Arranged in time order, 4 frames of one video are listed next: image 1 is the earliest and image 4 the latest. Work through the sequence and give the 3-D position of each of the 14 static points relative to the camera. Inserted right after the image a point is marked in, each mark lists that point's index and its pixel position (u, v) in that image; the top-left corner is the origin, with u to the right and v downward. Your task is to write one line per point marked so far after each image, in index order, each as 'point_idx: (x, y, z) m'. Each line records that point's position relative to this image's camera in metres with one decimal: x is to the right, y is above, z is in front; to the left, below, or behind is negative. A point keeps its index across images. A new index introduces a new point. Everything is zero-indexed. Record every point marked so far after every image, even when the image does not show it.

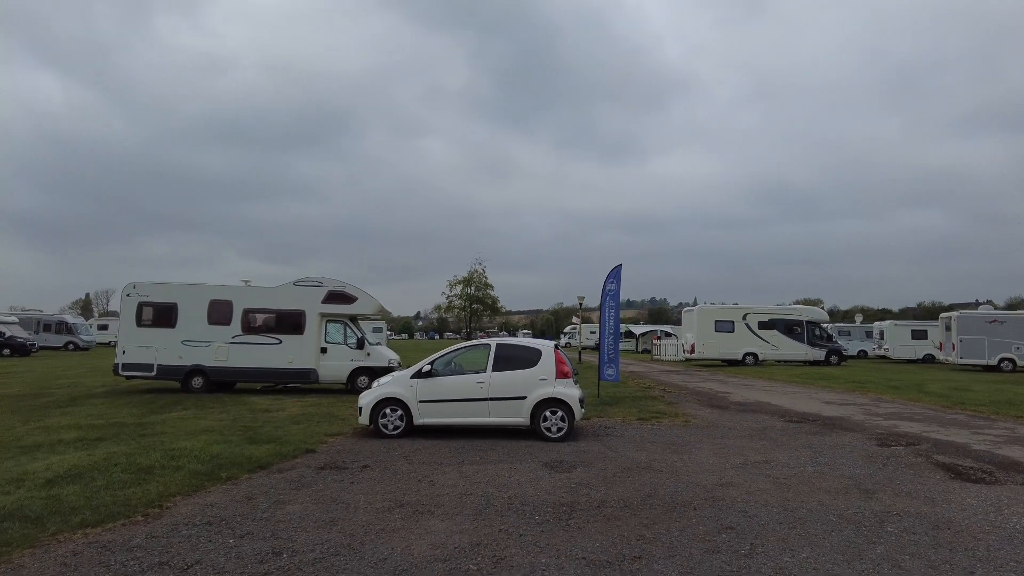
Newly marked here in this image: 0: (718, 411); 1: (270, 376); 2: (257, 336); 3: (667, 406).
0: (+4.2, -2.5, +13.7) m
1: (-6.4, -2.3, +17.7) m
2: (-6.8, -1.3, +17.8) m
3: (+3.4, -2.6, +14.6) m
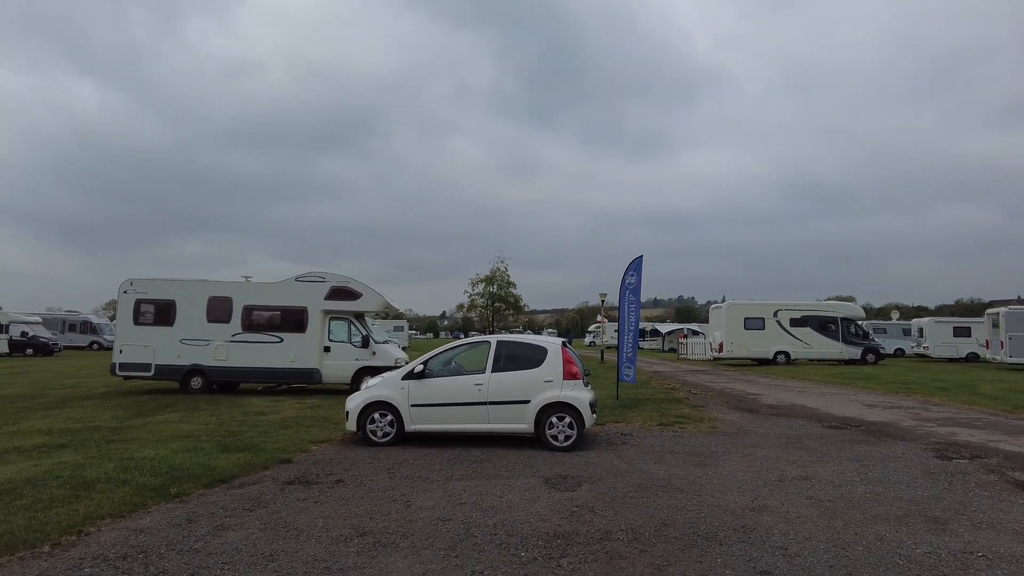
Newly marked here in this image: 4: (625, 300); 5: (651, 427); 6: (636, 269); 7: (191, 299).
0: (+4.4, -2.4, +12.4) m
1: (-6.1, -2.2, +16.9) m
2: (-6.5, -1.2, +17.0) m
3: (+3.6, -2.4, +13.4) m
4: (+2.5, -0.3, +14.8) m
5: (+2.3, -2.3, +10.8) m
6: (+2.8, +0.4, +14.9) m
7: (-8.2, -0.3, +17.0) m
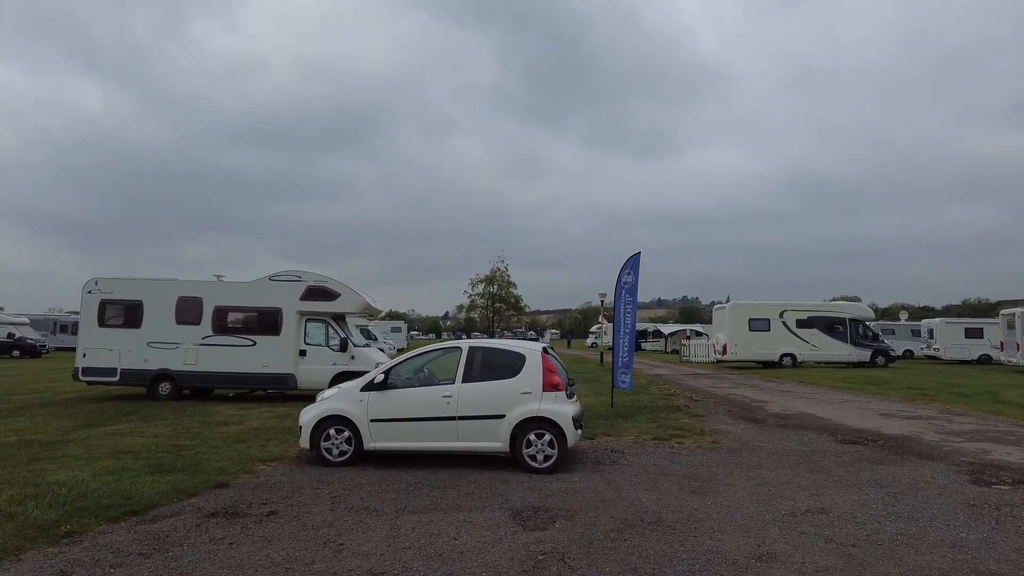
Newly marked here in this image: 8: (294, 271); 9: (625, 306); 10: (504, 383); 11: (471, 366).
0: (+4.1, -2.4, +11.3) m
1: (-6.4, -2.2, +15.9) m
2: (-6.7, -1.2, +16.0) m
3: (+3.3, -2.4, +12.3) m
4: (+2.2, -0.3, +13.7) m
5: (+1.9, -2.2, +9.7) m
6: (+2.5, +0.4, +13.8) m
7: (-8.5, -0.3, +16.0) m
8: (-5.3, +0.4, +16.1) m
9: (+2.3, -0.4, +13.7) m
10: (-0.1, -1.1, +7.8) m
11: (-0.5, -1.0, +8.0) m
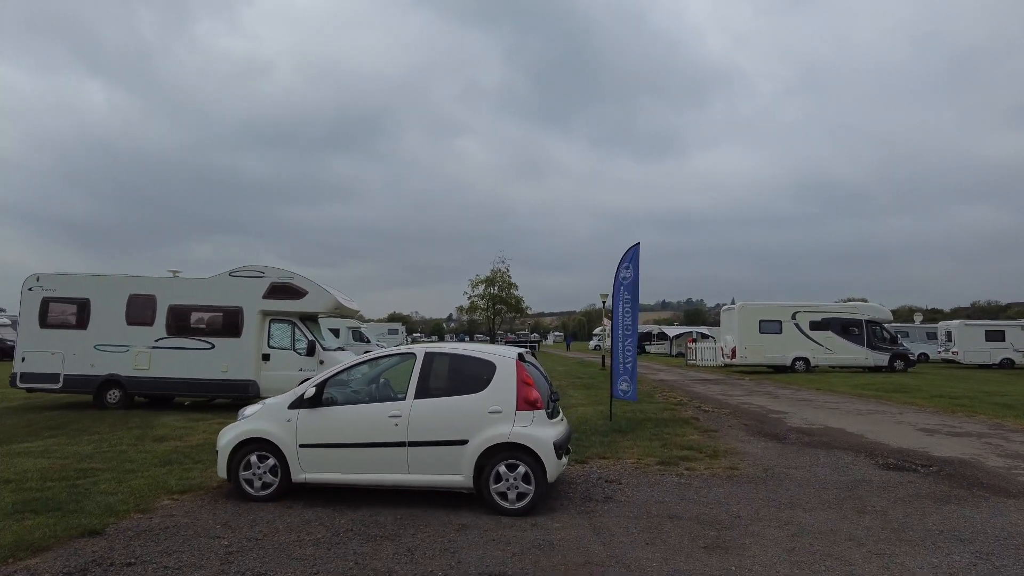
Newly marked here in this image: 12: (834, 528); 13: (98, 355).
0: (+3.8, -2.3, +9.7) m
1: (-6.7, -2.2, +14.2) m
2: (-7.0, -1.1, +14.4) m
3: (+3.0, -2.3, +10.6) m
4: (+1.9, -0.2, +12.1) m
5: (+1.6, -2.2, +8.1) m
6: (+2.2, +0.5, +12.1) m
7: (-8.7, -0.2, +14.4) m
8: (-5.5, +0.5, +14.5) m
9: (+2.0, -0.3, +12.0) m
10: (-0.4, -1.0, +6.1) m
11: (-0.8, -0.9, +6.4) m
12: (+2.6, -2.0, +5.5) m
13: (-8.9, -1.4, +14.3) m
